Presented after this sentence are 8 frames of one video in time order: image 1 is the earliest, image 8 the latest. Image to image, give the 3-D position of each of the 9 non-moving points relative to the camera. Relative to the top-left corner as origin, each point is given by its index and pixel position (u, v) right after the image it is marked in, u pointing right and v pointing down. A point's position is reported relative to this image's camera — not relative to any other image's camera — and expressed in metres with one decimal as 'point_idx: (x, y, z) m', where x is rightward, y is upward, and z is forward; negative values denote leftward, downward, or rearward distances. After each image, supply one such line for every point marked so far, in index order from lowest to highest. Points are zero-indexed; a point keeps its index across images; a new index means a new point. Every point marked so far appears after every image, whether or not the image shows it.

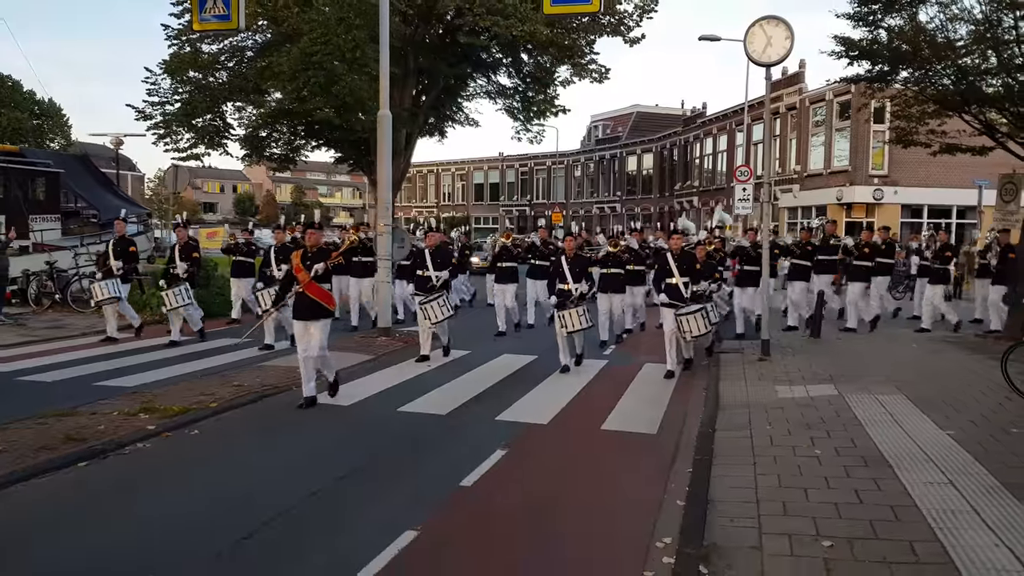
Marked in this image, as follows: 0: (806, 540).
0: (+1.7, -1.5, +4.6) m
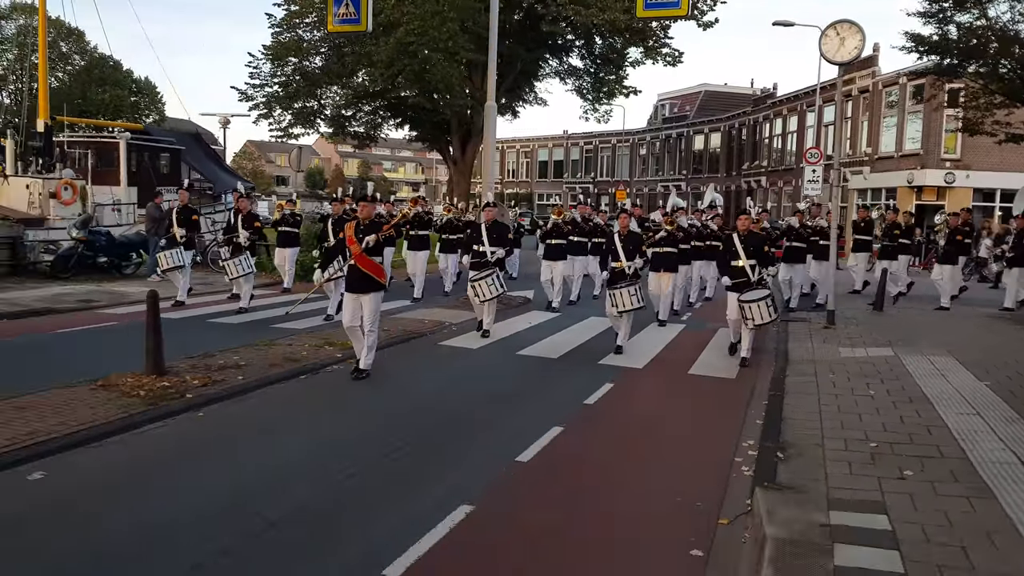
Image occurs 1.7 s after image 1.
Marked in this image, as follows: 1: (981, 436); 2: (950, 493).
0: (+2.7, -1.2, +6.2) m
1: (+3.7, -1.2, +6.2) m
2: (+2.8, -1.3, +4.9) m
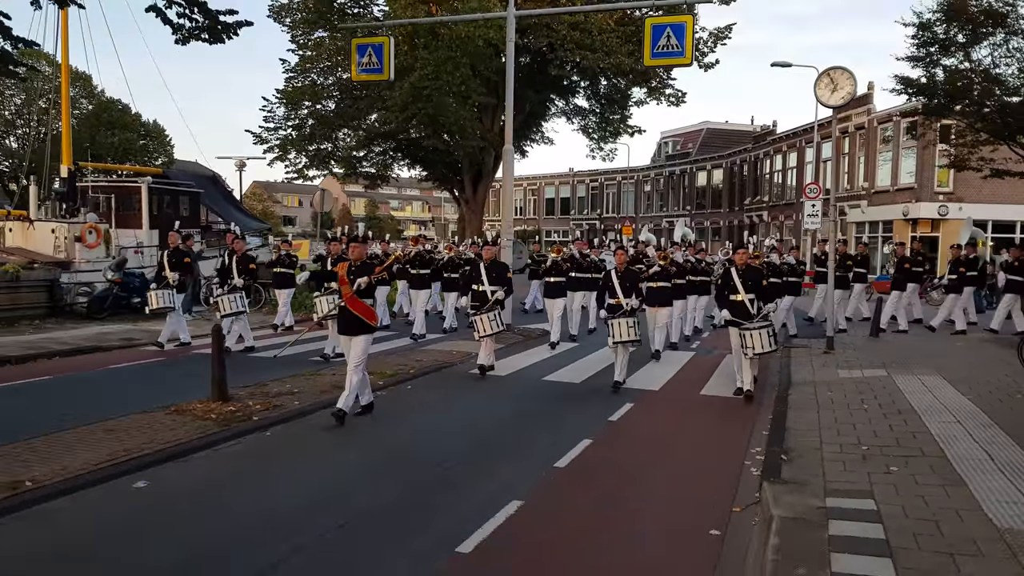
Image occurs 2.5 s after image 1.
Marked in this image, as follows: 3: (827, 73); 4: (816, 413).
0: (+3.1, -1.4, +7.1) m
1: (+4.1, -1.4, +7.1) m
2: (+3.1, -1.5, +5.8) m
3: (+5.6, +3.8, +13.9) m
4: (+3.4, -1.4, +8.6) m
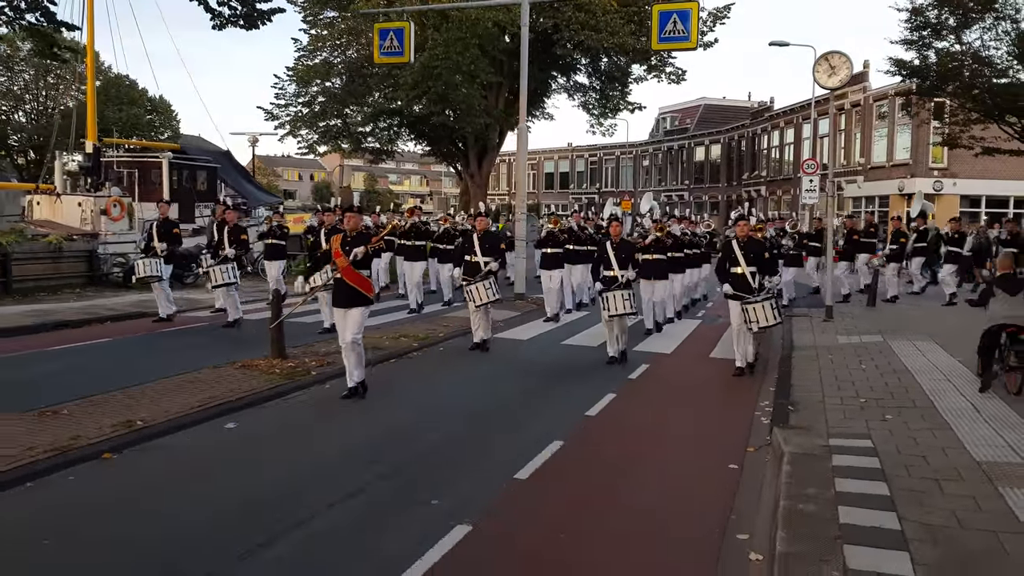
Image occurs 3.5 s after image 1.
0: (+3.4, -1.1, +7.9) m
1: (+4.4, -1.1, +7.9) m
2: (+3.5, -1.2, +6.6) m
3: (+5.9, +4.3, +14.5) m
4: (+3.7, -1.0, +9.4) m
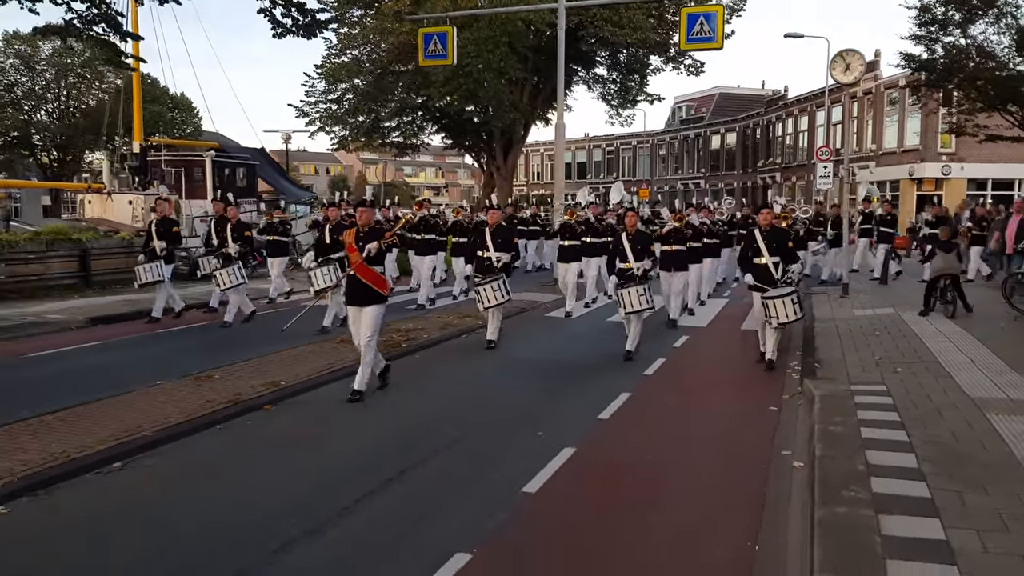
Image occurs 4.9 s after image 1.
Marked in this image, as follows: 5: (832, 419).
0: (+4.2, -0.8, +9.2) m
1: (+5.2, -0.8, +9.2) m
2: (+4.2, -0.9, +7.9) m
3: (+6.7, +4.7, +15.7) m
4: (+4.5, -0.7, +10.7) m
5: (+2.7, -1.1, +6.6) m
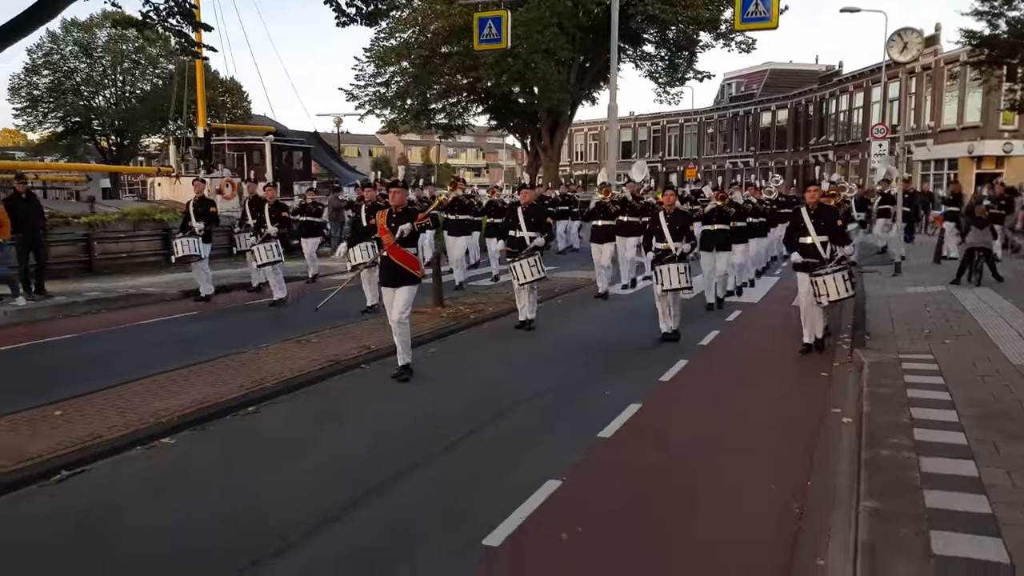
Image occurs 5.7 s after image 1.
0: (+5.0, -0.5, +9.6) m
1: (+6.0, -0.5, +9.5) m
2: (+5.0, -0.6, +8.4) m
3: (+7.8, +5.2, +15.9) m
4: (+5.4, -0.4, +11.1) m
5: (+3.4, -0.9, +7.1) m
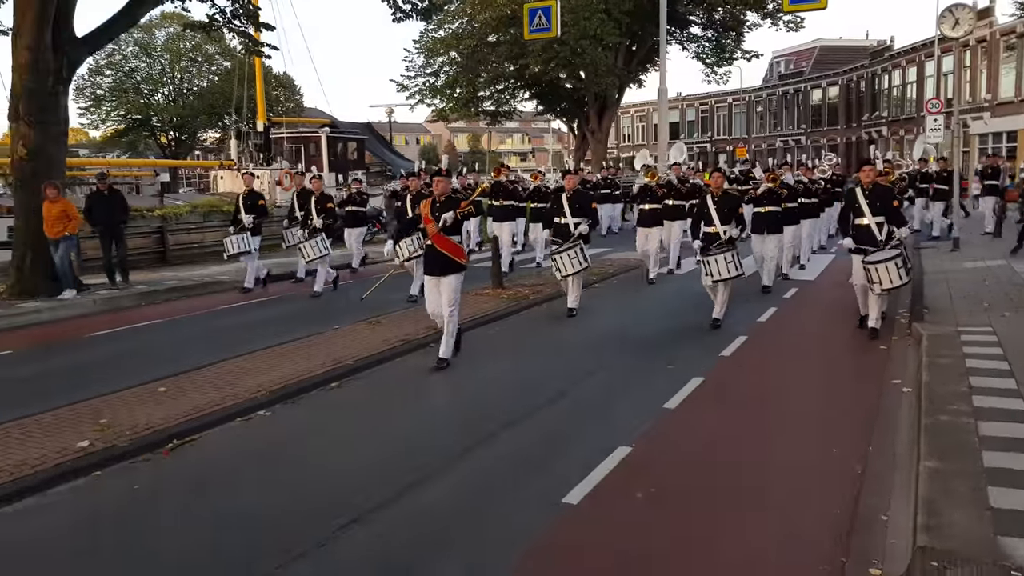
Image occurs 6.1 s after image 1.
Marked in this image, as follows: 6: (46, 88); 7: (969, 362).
0: (+5.8, -0.2, +9.7) m
1: (+6.8, -0.1, +9.5) m
2: (+5.7, -0.4, +8.4) m
3: (+8.9, +5.7, +15.6) m
4: (+6.3, 0.0, +11.1) m
5: (+4.0, -0.6, +7.2) m
6: (-8.1, +3.5, +13.3) m
7: (+4.0, -0.7, +6.8) m
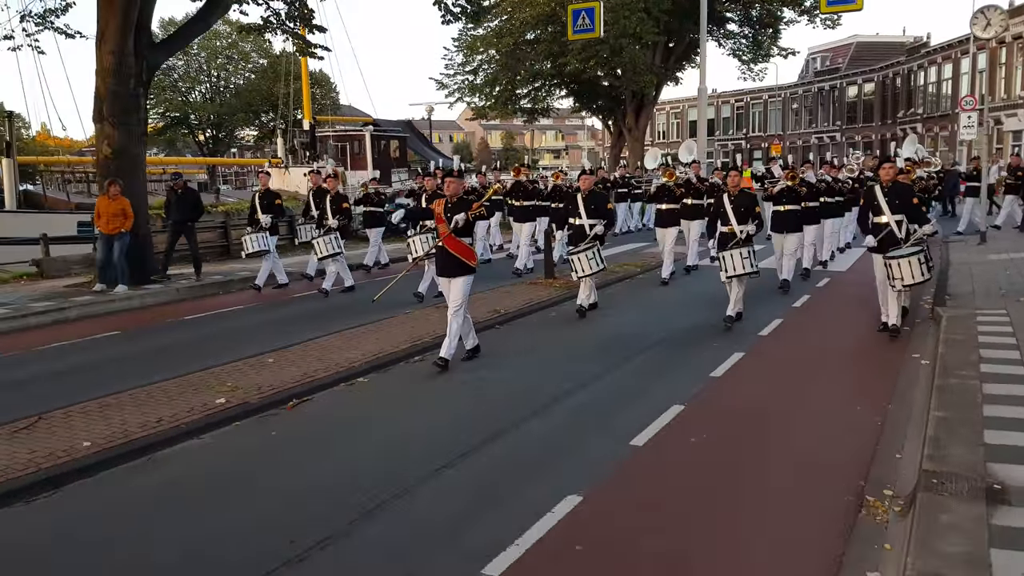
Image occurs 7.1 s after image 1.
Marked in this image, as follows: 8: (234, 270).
0: (+6.5, 0.0, +10.5) m
1: (+7.5, 0.0, +10.3) m
2: (+6.4, -0.2, +9.2) m
3: (+9.9, +5.8, +16.3) m
4: (+7.1, +0.2, +11.9) m
5: (+4.7, -0.5, +8.1) m
6: (-7.2, +3.7, +14.6) m
7: (+4.7, -0.5, +7.7) m
8: (-6.1, +0.4, +16.9) m
